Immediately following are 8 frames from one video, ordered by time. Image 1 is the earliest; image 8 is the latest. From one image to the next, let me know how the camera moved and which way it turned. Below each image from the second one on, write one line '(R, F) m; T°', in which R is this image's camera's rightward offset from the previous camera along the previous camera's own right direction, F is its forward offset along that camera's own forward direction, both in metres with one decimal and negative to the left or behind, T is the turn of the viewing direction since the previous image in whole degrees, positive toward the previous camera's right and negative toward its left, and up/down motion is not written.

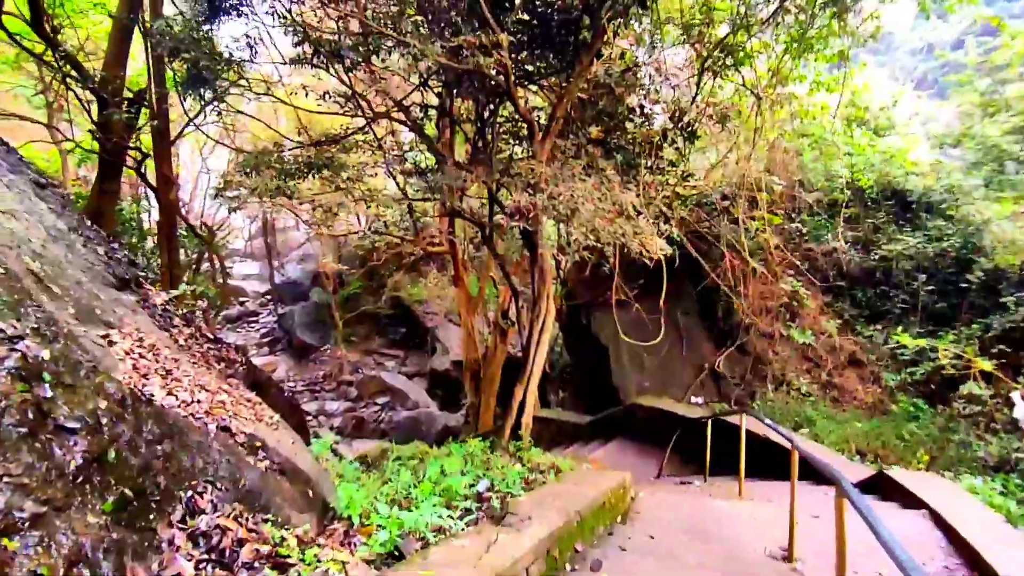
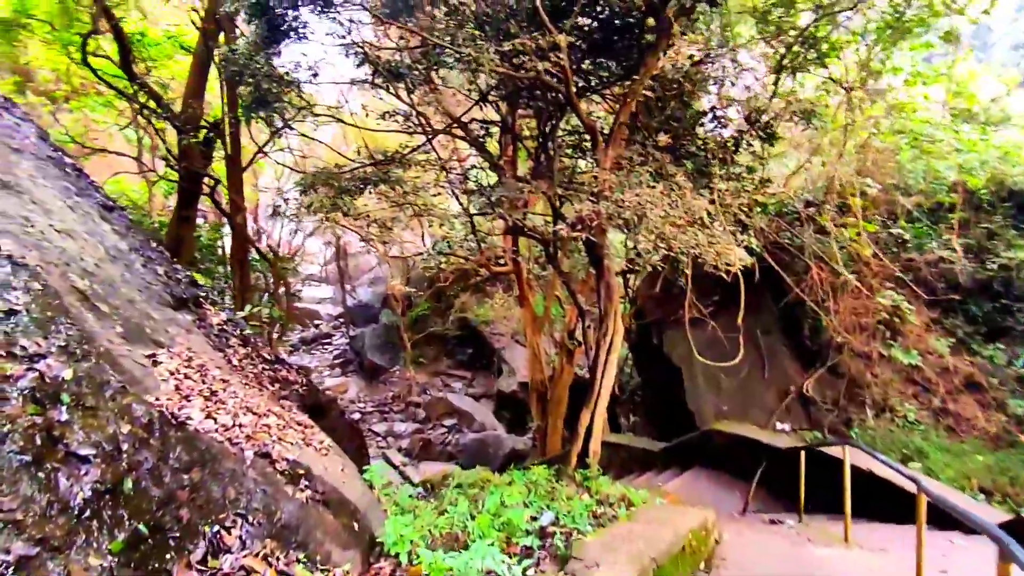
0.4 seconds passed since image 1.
(0.0, +0.2) m; -6°
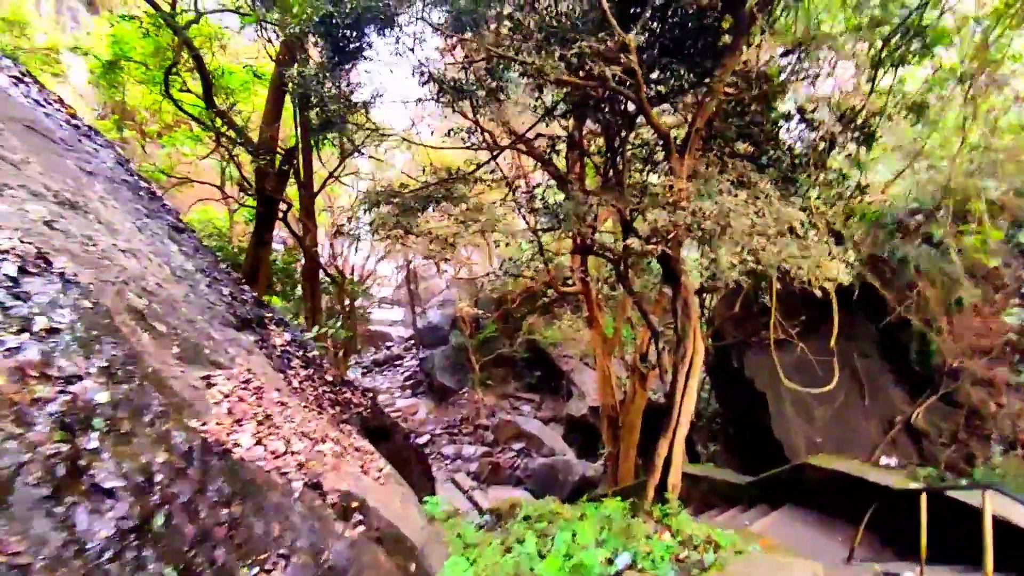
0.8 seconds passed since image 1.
(0.0, +0.2) m; -6°
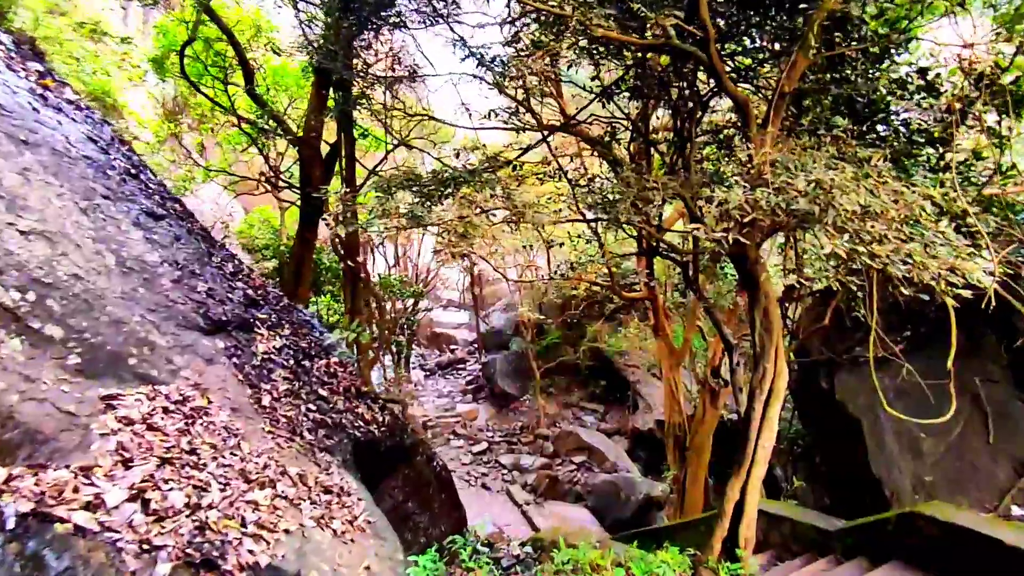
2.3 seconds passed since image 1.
(+0.2, +0.6) m; -7°
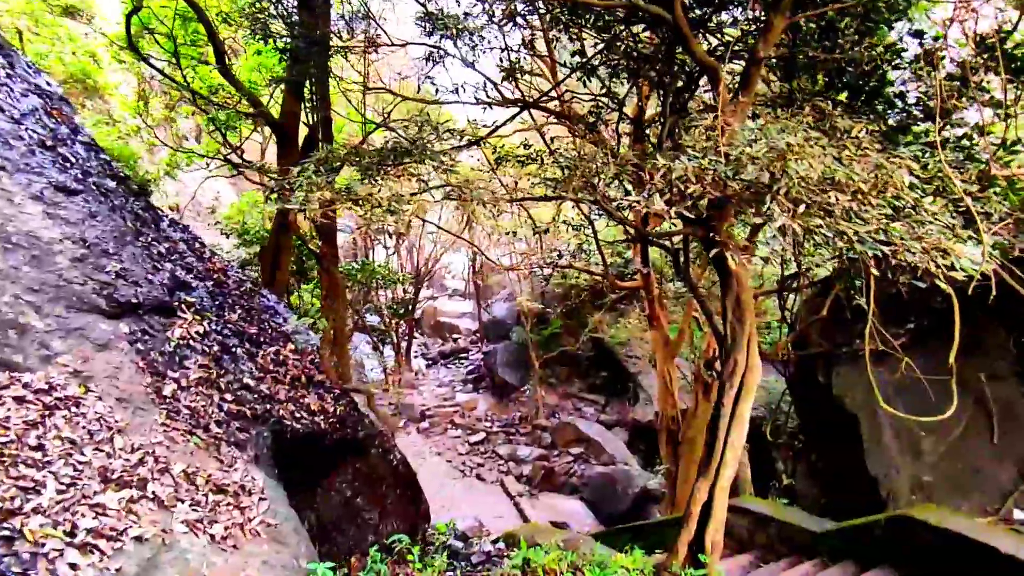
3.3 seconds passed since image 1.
(+0.3, +0.2) m; -1°
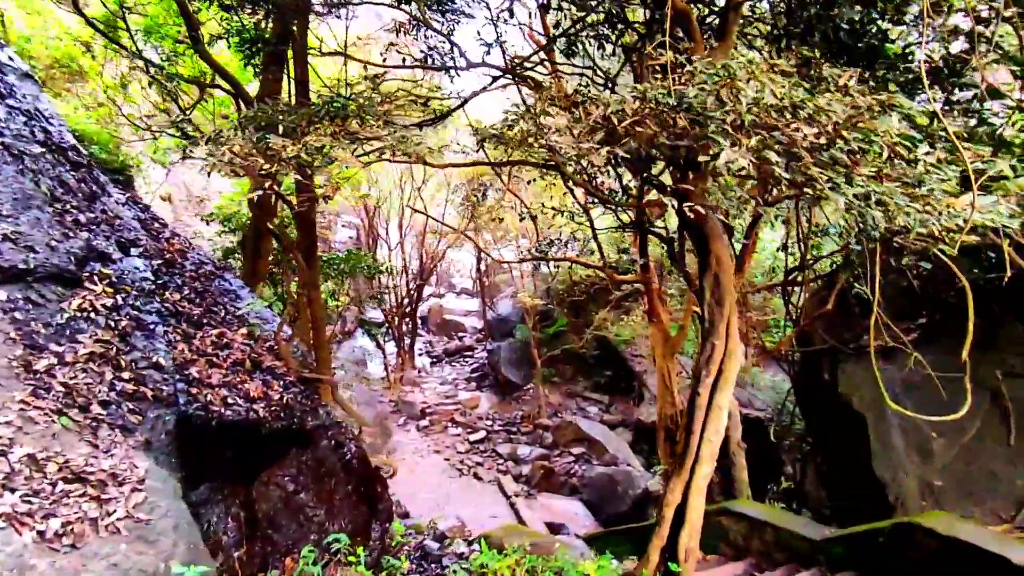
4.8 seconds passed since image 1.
(+0.2, +0.3) m; -1°
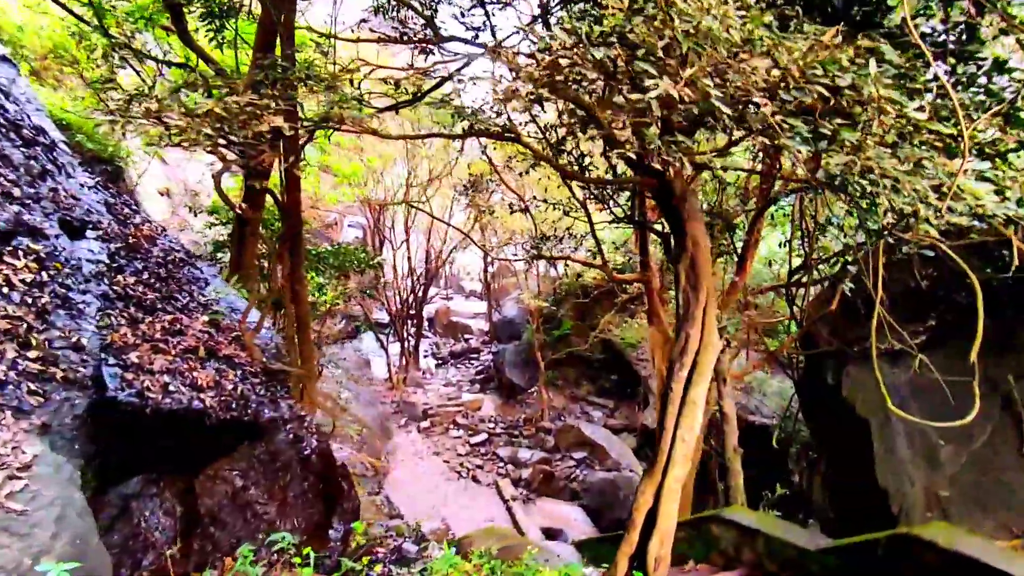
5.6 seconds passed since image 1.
(+0.2, +0.2) m; -1°
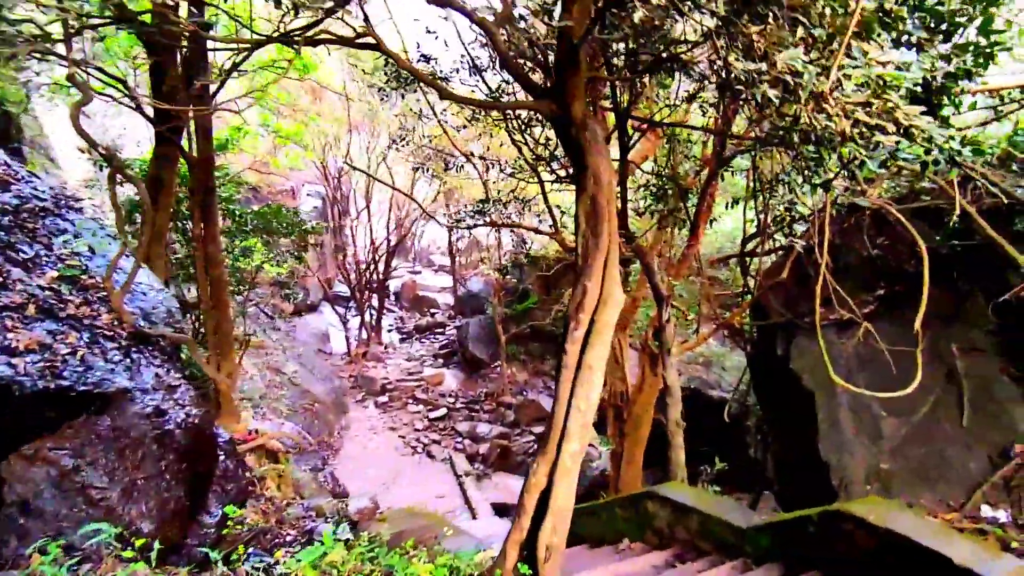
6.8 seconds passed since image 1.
(+0.3, +0.4) m; +2°
